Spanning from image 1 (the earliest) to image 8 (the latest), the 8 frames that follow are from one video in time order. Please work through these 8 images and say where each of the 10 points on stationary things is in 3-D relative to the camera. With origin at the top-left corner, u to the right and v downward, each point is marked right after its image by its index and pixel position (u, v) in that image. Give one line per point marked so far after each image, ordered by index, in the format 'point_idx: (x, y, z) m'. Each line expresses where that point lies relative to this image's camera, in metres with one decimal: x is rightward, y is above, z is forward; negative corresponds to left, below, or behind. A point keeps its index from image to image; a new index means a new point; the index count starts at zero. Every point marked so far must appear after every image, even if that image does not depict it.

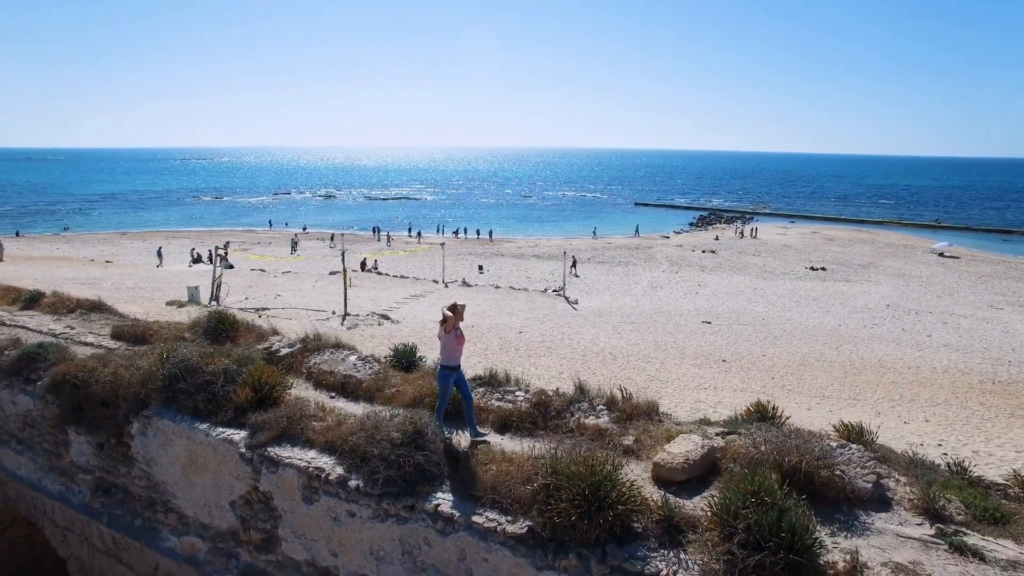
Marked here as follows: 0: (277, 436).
0: (-2.7, -1.7, +6.0) m
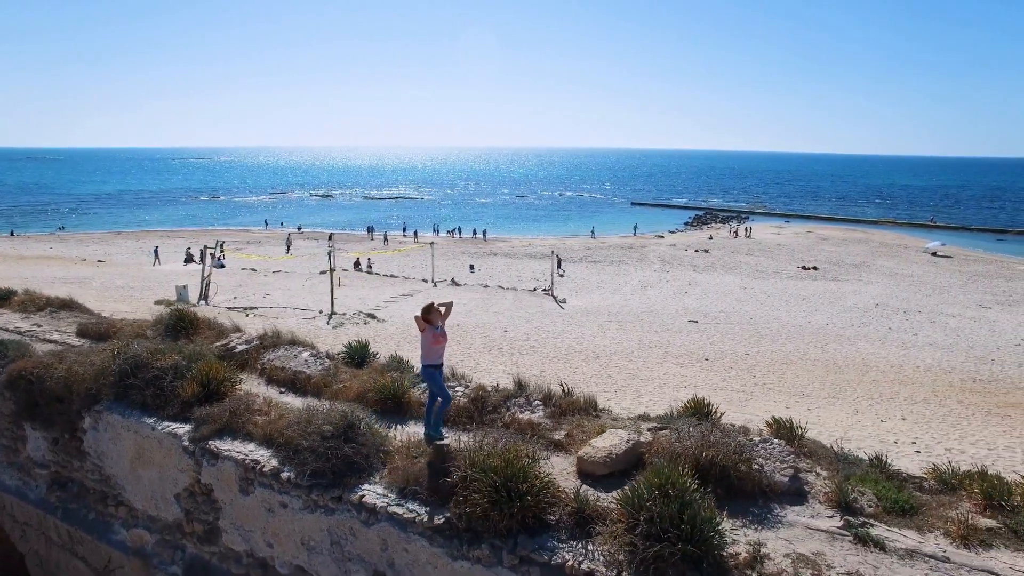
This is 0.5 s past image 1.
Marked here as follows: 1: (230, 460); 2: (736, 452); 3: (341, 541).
0: (-3.5, -1.7, +6.2) m
1: (-3.2, -2.0, +5.8) m
2: (+2.2, -1.6, +5.0) m
3: (-1.8, -2.6, +5.3) m
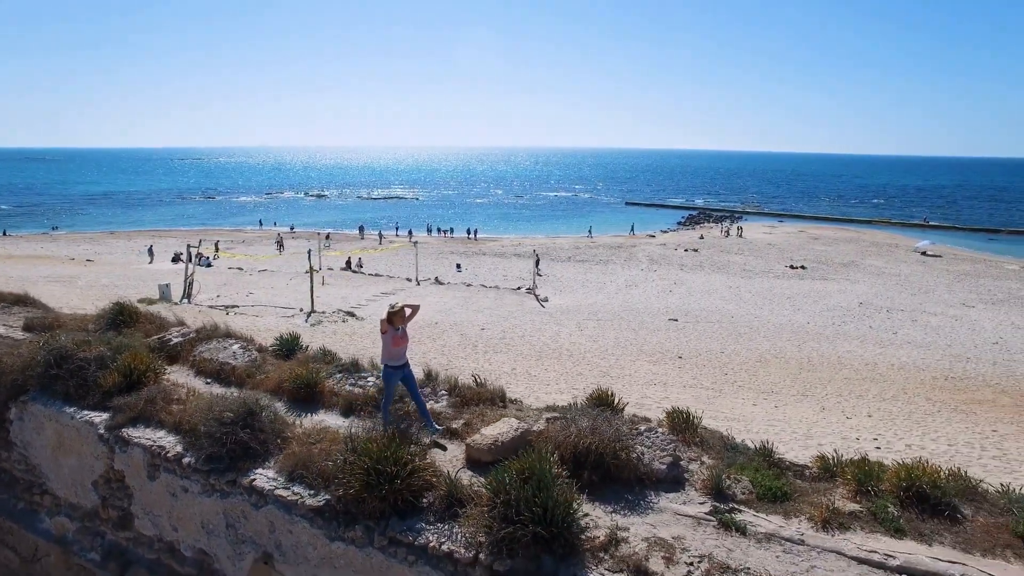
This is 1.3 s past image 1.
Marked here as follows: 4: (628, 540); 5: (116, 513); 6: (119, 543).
0: (-4.7, -1.6, +6.3) m
1: (-4.4, -1.9, +6.0) m
2: (+1.1, -1.6, +5.2) m
3: (-2.9, -2.5, +5.4) m
4: (+1.0, -2.1, +4.4) m
5: (-4.9, -2.8, +6.4) m
6: (-5.0, -3.3, +6.5) m
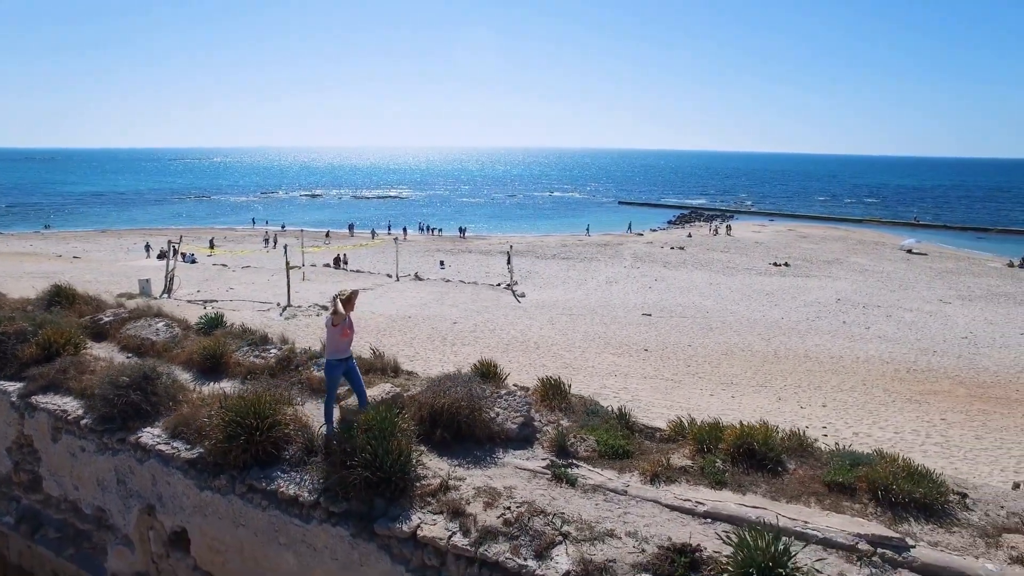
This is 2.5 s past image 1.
0: (-6.1, -1.3, +6.7) m
1: (-5.8, -1.6, +6.4) m
2: (-0.4, -1.2, +5.6) m
3: (-4.4, -2.2, +5.8) m
4: (-0.5, -1.8, +4.8) m
5: (-6.4, -2.5, +6.8) m
6: (-6.5, -2.9, +6.9) m
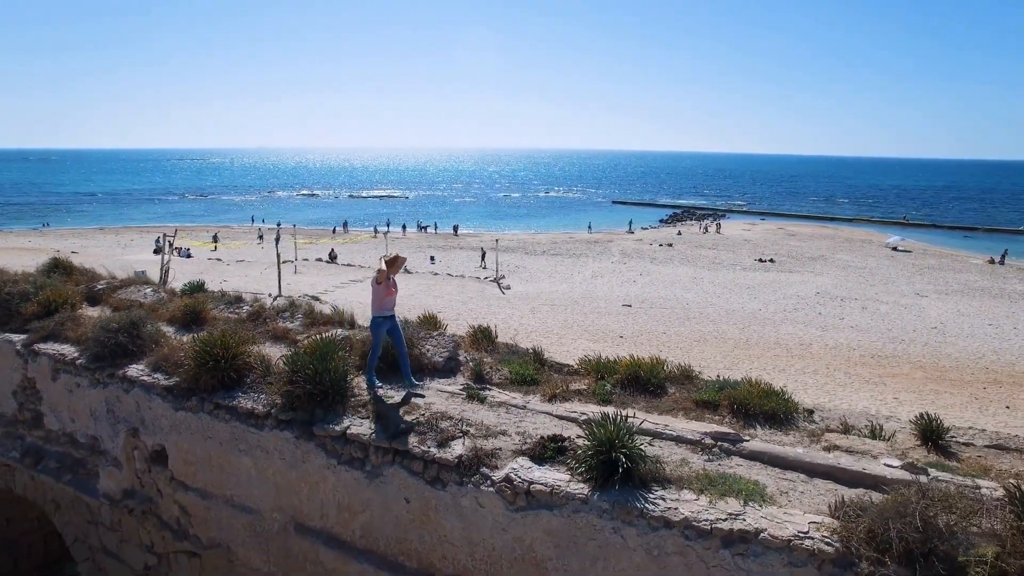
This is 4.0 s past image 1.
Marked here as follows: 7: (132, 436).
0: (-7.0, -0.7, +7.8) m
1: (-6.8, -1.0, +7.4) m
2: (-1.3, -0.7, +6.6) m
3: (-5.3, -1.6, +6.8) m
4: (-1.4, -1.3, +5.8) m
5: (-7.3, -1.9, +7.8) m
6: (-7.4, -2.4, +7.9) m
7: (-5.0, -1.9, +6.8) m
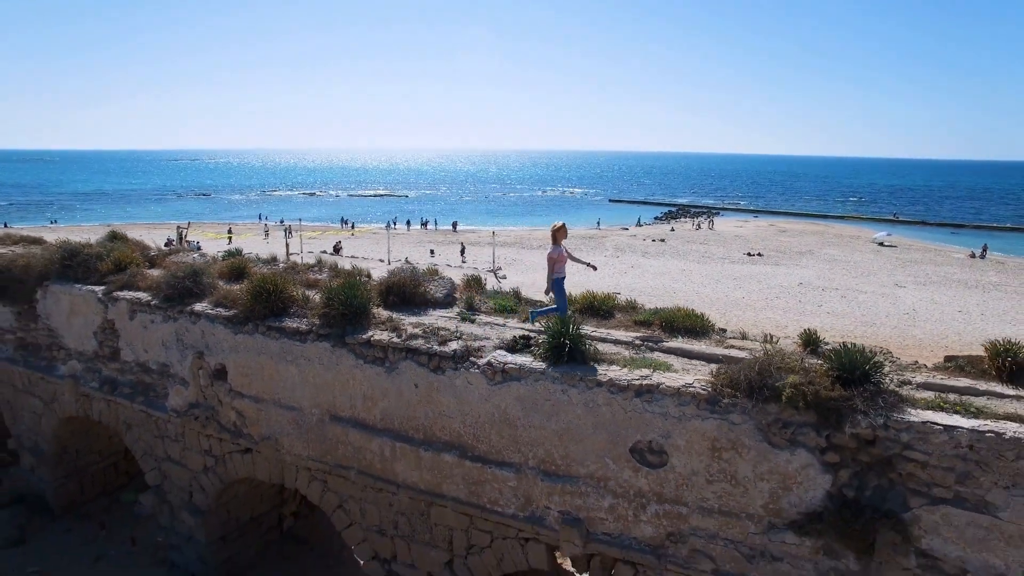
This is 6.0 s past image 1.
0: (-7.3, 0.0, +9.6) m
1: (-7.0, -0.2, +9.3) m
2: (-1.6, +0.1, +8.4) m
3: (-5.6, -0.8, +8.7) m
4: (-1.7, -0.5, +7.6) m
5: (-7.6, -1.2, +9.6) m
6: (-7.6, -1.6, +9.7) m
7: (-5.3, -1.2, +8.6) m
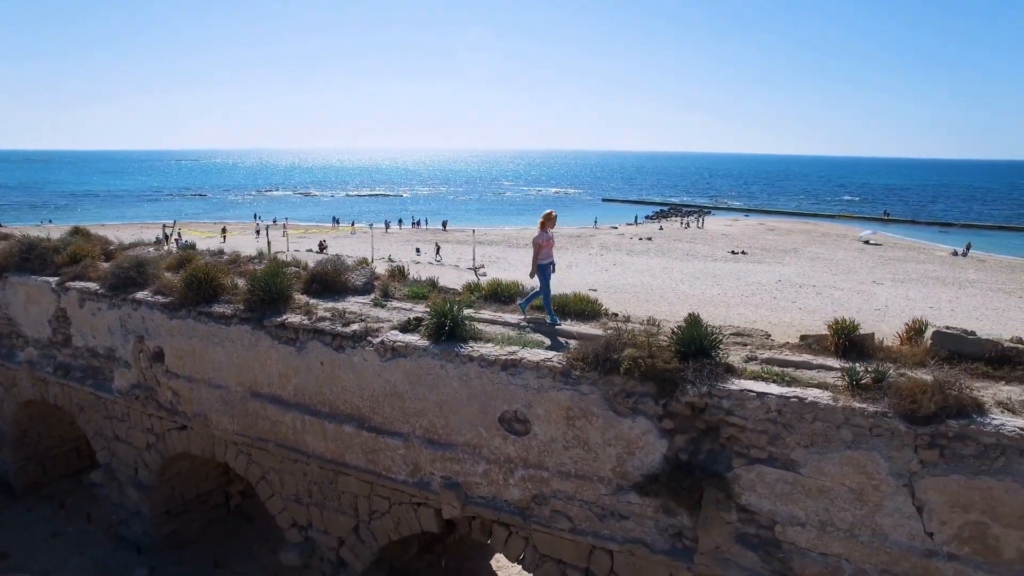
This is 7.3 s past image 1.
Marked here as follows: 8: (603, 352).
0: (-8.8, +0.2, +10.3) m
1: (-8.5, 0.0, +9.9) m
2: (-3.1, +0.3, +9.1) m
3: (-7.1, -0.6, +9.3) m
4: (-3.1, -0.3, +8.3) m
5: (-9.1, -1.0, +10.3) m
6: (-9.1, -1.4, +10.4) m
7: (-6.8, -1.0, +9.3) m
8: (+1.1, -0.8, +6.1) m
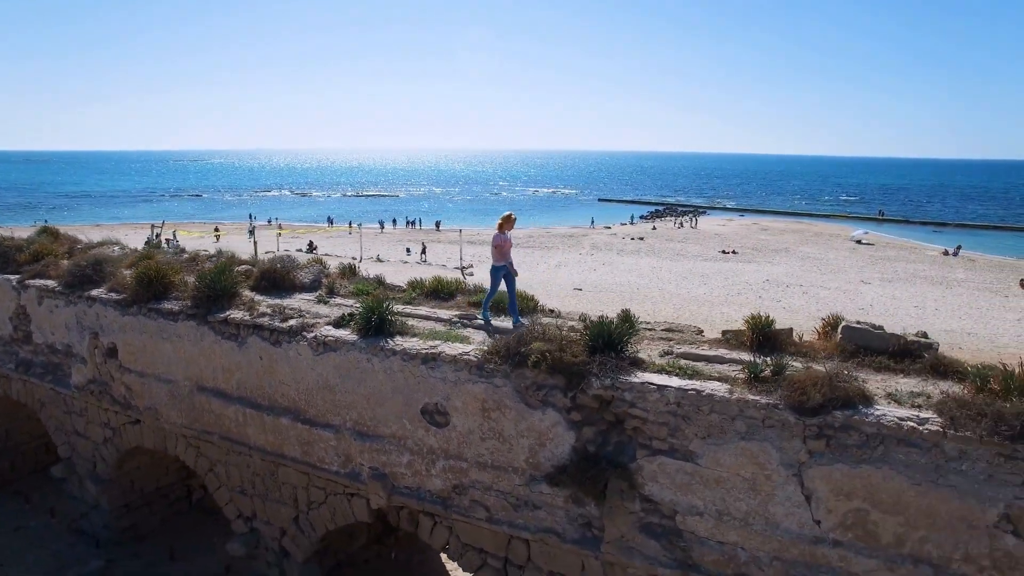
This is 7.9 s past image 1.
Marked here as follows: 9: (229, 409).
0: (-9.8, +0.3, +10.5) m
1: (-9.5, 0.0, +10.1) m
2: (-4.1, +0.3, +9.3) m
3: (-8.1, -0.6, +9.5) m
4: (-4.1, -0.2, +8.5) m
5: (-10.1, -0.9, +10.5) m
6: (-10.1, -1.4, +10.6) m
7: (-7.8, -0.9, +9.5) m
8: (+0.1, -0.7, +6.3) m
9: (-4.5, -1.9, +8.1) m
